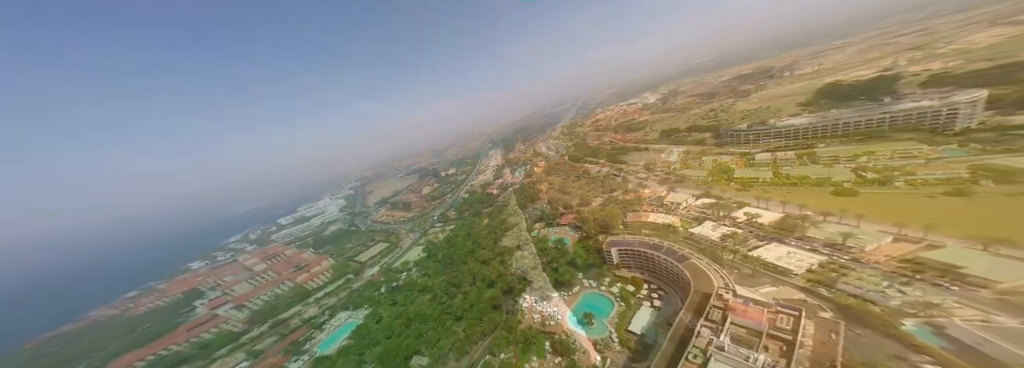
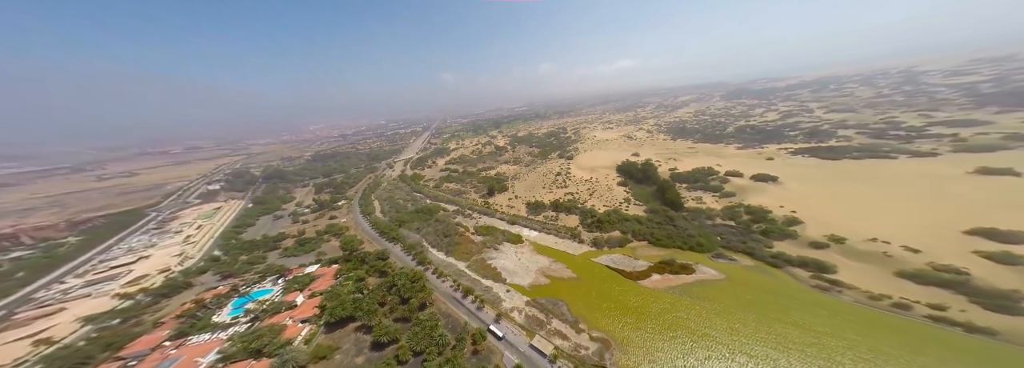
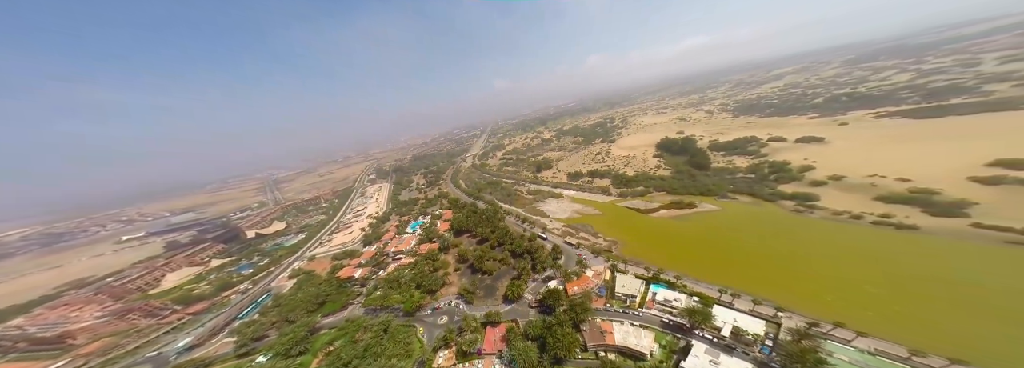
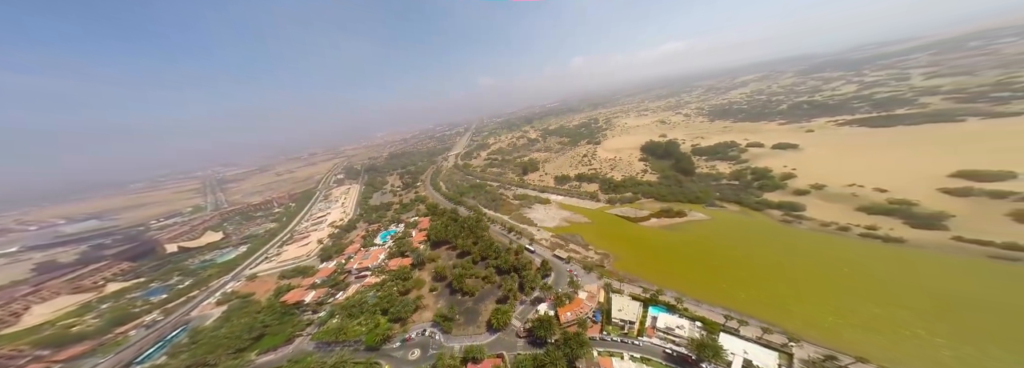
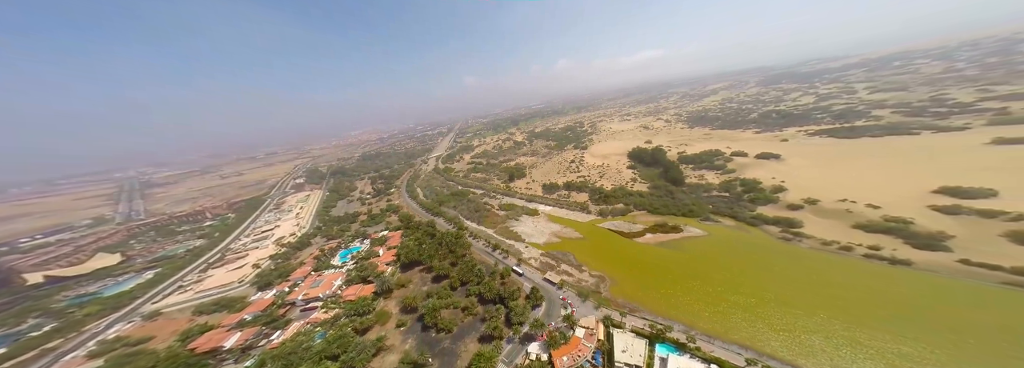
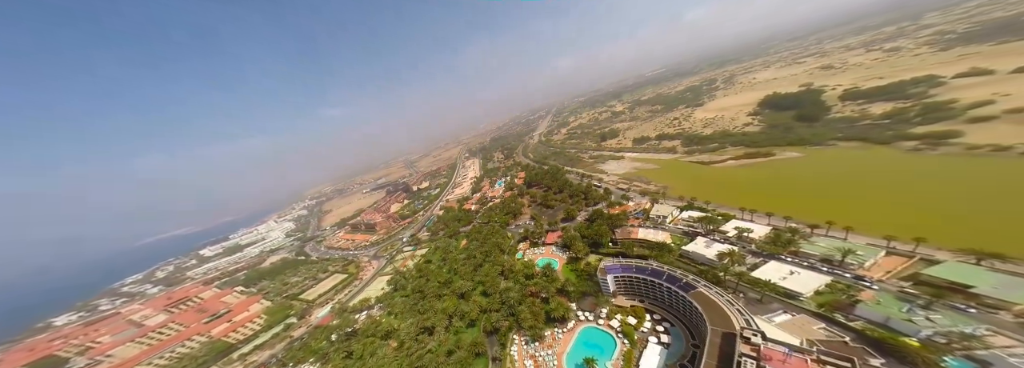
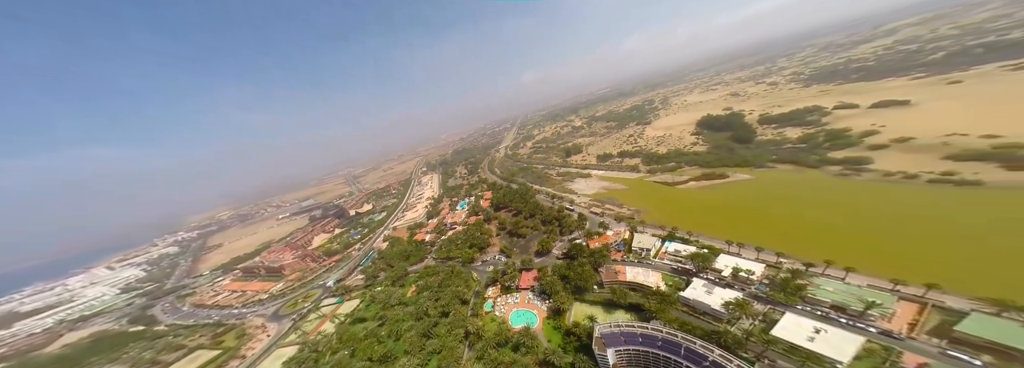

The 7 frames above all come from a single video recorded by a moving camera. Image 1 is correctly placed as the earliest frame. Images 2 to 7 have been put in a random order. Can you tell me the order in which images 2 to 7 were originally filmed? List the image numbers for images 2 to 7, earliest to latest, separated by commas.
6, 7, 3, 4, 5, 2
